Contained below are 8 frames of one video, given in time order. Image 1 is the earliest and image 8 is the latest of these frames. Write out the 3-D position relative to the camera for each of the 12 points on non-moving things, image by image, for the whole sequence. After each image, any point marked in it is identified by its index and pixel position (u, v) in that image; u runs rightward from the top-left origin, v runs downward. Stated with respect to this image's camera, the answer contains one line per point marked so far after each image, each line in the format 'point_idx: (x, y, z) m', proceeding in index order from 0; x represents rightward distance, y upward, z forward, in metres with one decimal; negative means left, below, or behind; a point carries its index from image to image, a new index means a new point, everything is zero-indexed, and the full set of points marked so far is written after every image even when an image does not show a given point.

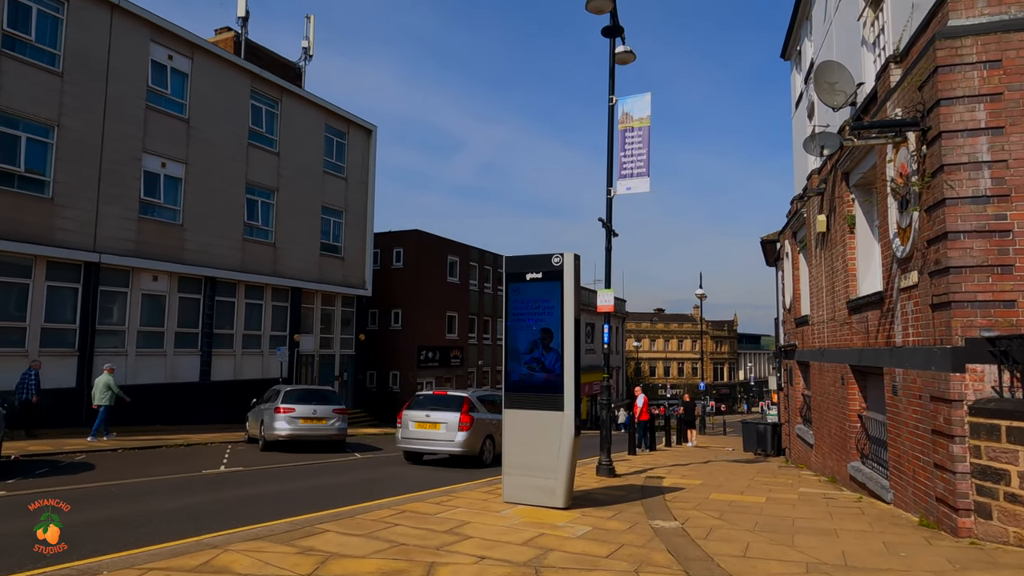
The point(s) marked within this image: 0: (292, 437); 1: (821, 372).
0: (-5.0, -3.4, +14.1) m
1: (+6.4, -1.8, +12.8) m
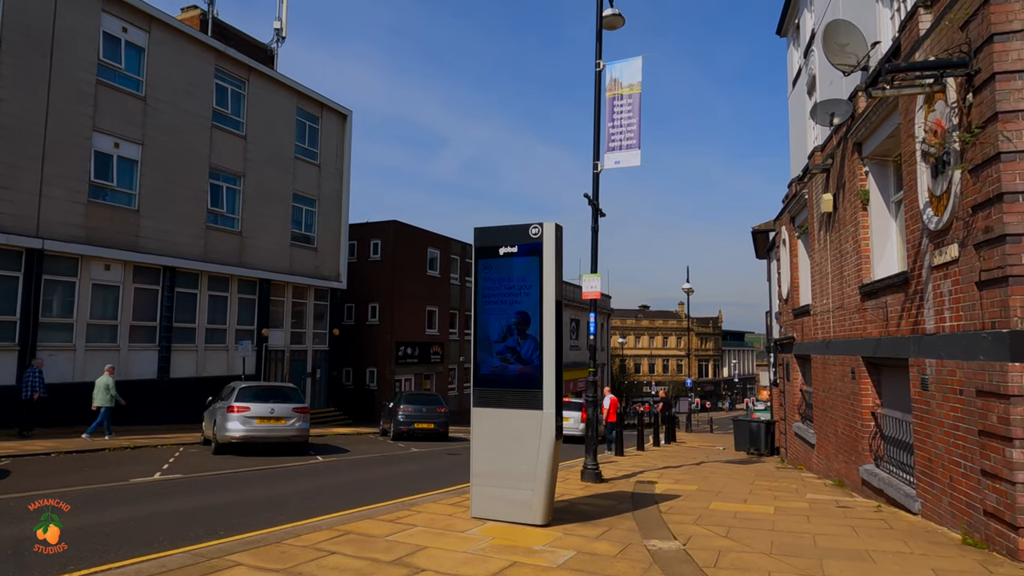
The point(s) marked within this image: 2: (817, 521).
0: (-5.5, -3.1, +12.7) m
1: (+6.0, -1.5, +11.7) m
2: (+3.6, -2.7, +7.2) m
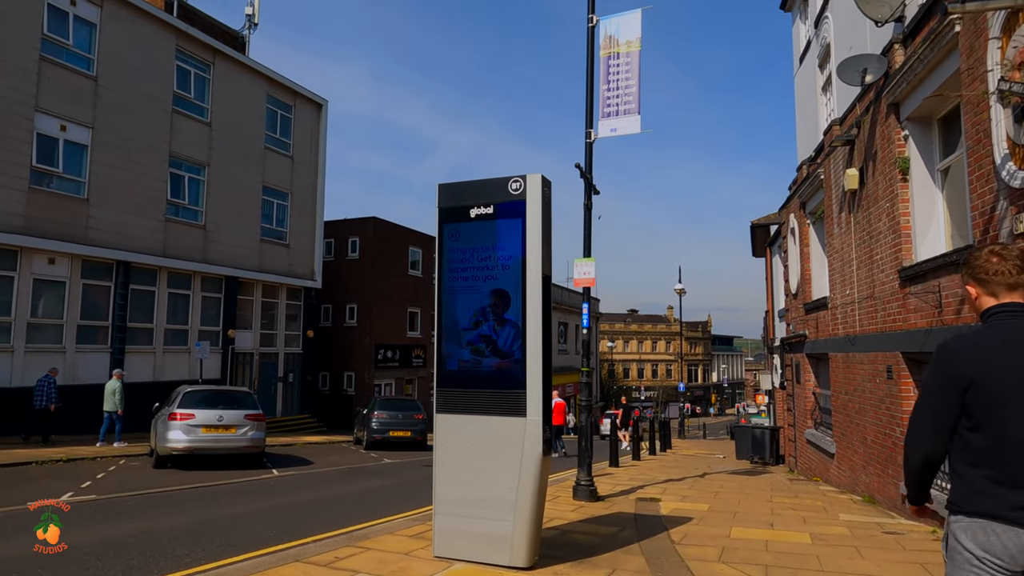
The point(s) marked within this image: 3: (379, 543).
0: (-5.8, -2.9, +11.1) m
1: (+5.7, -1.3, +10.3) m
2: (+3.3, -2.5, +5.7) m
3: (-1.2, -2.3, +5.5) m
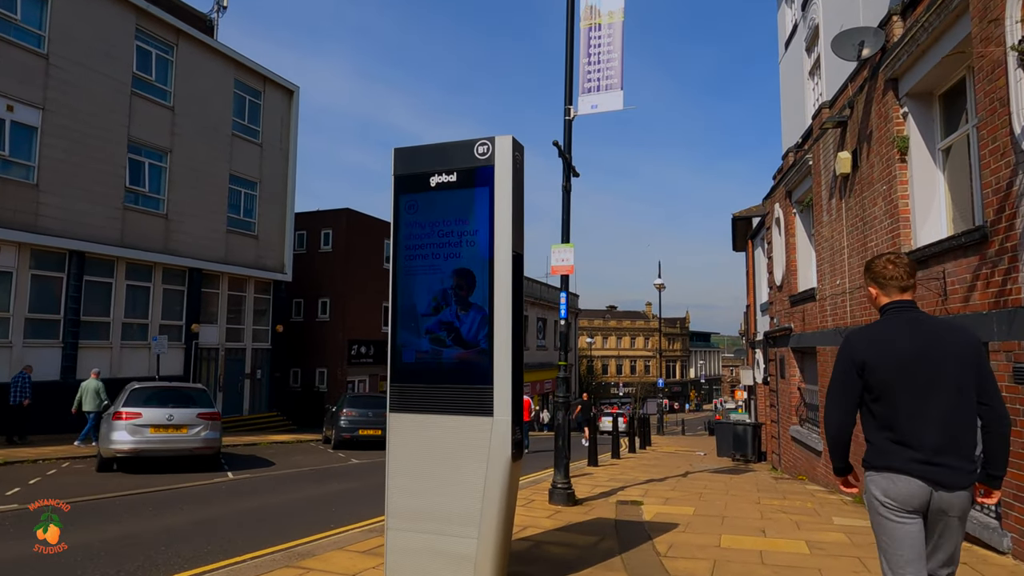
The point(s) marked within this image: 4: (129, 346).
0: (-6.3, -2.8, +10.3) m
1: (+5.2, -1.1, +9.9) m
2: (+3.1, -2.4, +5.2) m
3: (-1.5, -2.1, +4.8) m
4: (-12.2, -1.8, +19.7) m
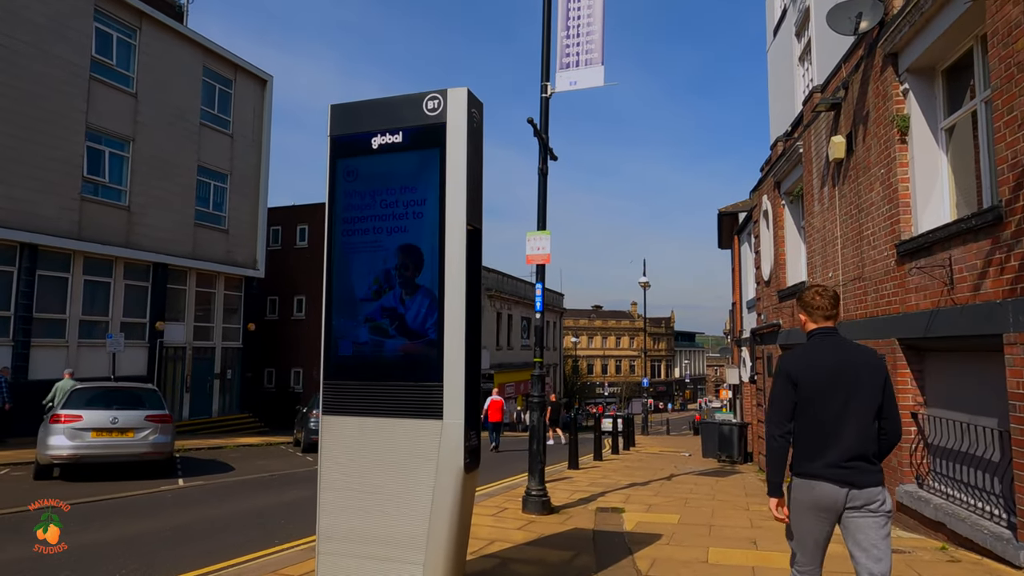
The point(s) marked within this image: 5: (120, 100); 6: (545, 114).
0: (-6.7, -2.6, +9.5) m
1: (+4.8, -1.0, +9.3) m
2: (+2.8, -2.2, +4.6) m
3: (-1.7, -2.0, +4.1) m
4: (-12.9, -1.7, +18.7) m
5: (-12.5, +6.0, +19.6) m
6: (+0.4, +2.3, +8.1) m
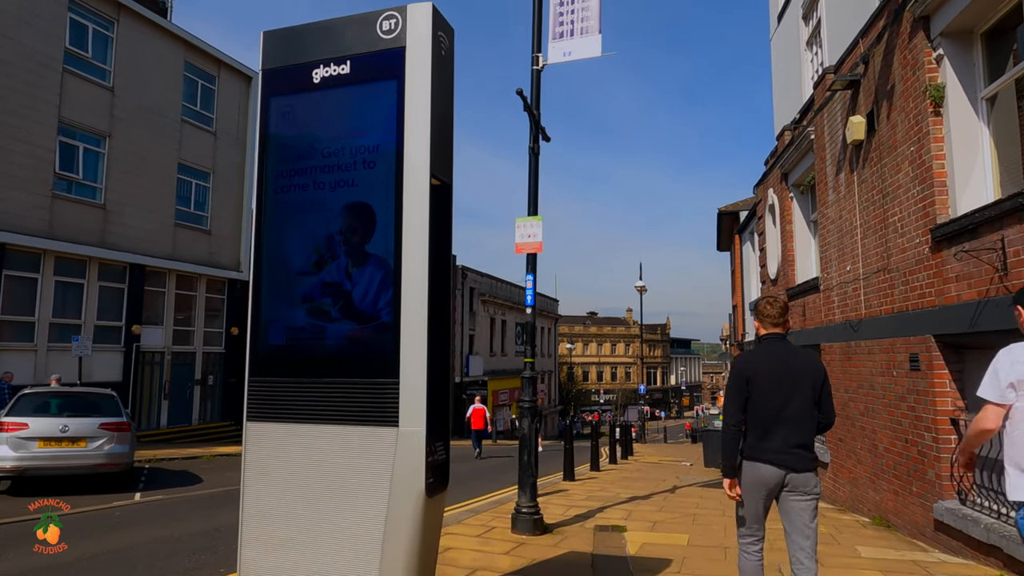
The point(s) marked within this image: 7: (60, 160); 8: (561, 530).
0: (-6.8, -2.6, +8.6) m
1: (+4.7, -1.0, +8.5) m
2: (+2.7, -2.1, +3.8) m
3: (-1.8, -1.9, +3.3) m
4: (-13.1, -1.8, +17.8) m
5: (-12.7, +5.9, +18.7) m
6: (+0.3, +2.4, +7.3) m
7: (-13.0, +3.7, +17.7) m
8: (+0.6, -2.7, +6.9) m
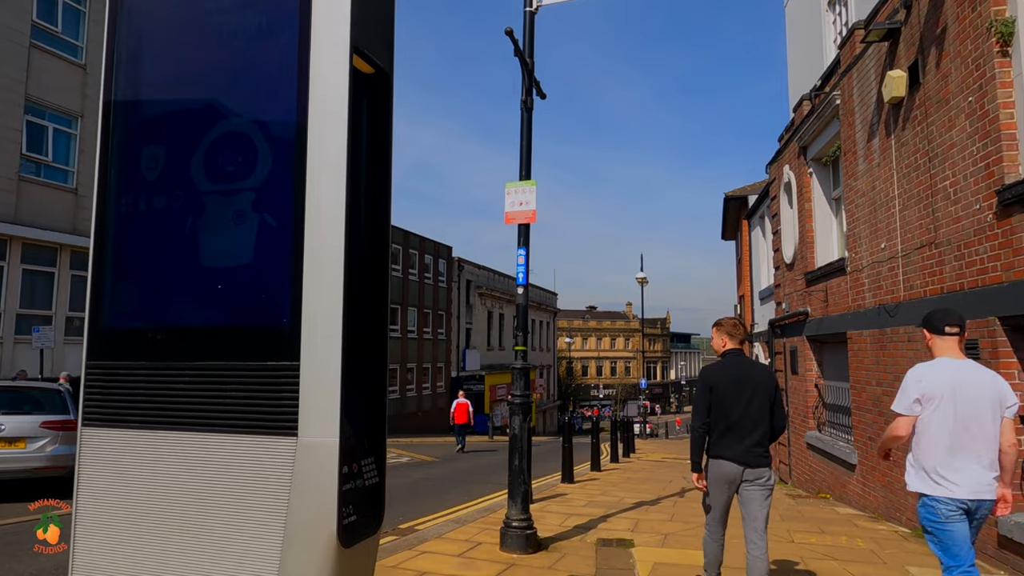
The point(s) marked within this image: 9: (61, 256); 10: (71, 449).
0: (-6.9, -2.3, +7.6) m
1: (+4.6, -0.7, +7.5) m
2: (+2.6, -1.9, +2.8) m
3: (-1.9, -1.7, +2.3) m
4: (-13.2, -1.5, +16.8) m
5: (-12.8, +6.2, +17.7) m
6: (+0.2, +2.6, +6.3) m
7: (-13.2, +4.0, +16.7) m
8: (+0.5, -2.5, +5.9) m
9: (-12.9, +0.9, +17.6) m
10: (-6.0, -2.2, +8.4) m
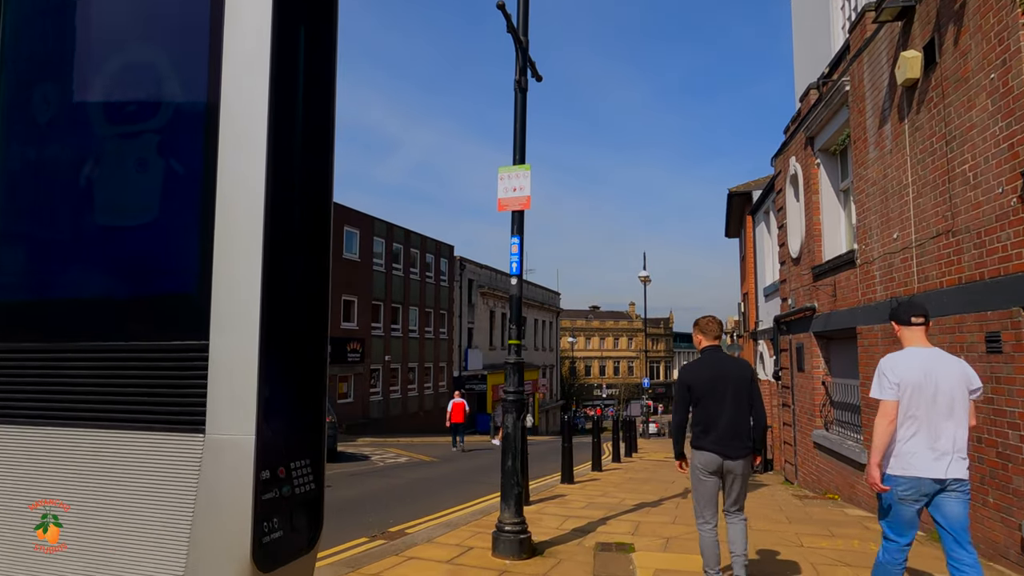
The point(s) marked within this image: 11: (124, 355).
0: (-7.0, -2.2, +7.3) m
1: (+4.5, -0.6, +7.2) m
2: (+2.5, -1.8, +2.5) m
3: (-2.0, -1.6, +2.0) m
4: (-13.2, -1.4, +16.5) m
5: (-12.8, +6.3, +17.4) m
6: (+0.1, +2.7, +5.9) m
7: (-13.2, +4.1, +16.4) m
8: (+0.4, -2.4, +5.6) m
9: (-12.9, +1.0, +17.3) m
10: (-6.0, -2.1, +8.1) m
11: (-1.0, -0.2, +1.6) m
